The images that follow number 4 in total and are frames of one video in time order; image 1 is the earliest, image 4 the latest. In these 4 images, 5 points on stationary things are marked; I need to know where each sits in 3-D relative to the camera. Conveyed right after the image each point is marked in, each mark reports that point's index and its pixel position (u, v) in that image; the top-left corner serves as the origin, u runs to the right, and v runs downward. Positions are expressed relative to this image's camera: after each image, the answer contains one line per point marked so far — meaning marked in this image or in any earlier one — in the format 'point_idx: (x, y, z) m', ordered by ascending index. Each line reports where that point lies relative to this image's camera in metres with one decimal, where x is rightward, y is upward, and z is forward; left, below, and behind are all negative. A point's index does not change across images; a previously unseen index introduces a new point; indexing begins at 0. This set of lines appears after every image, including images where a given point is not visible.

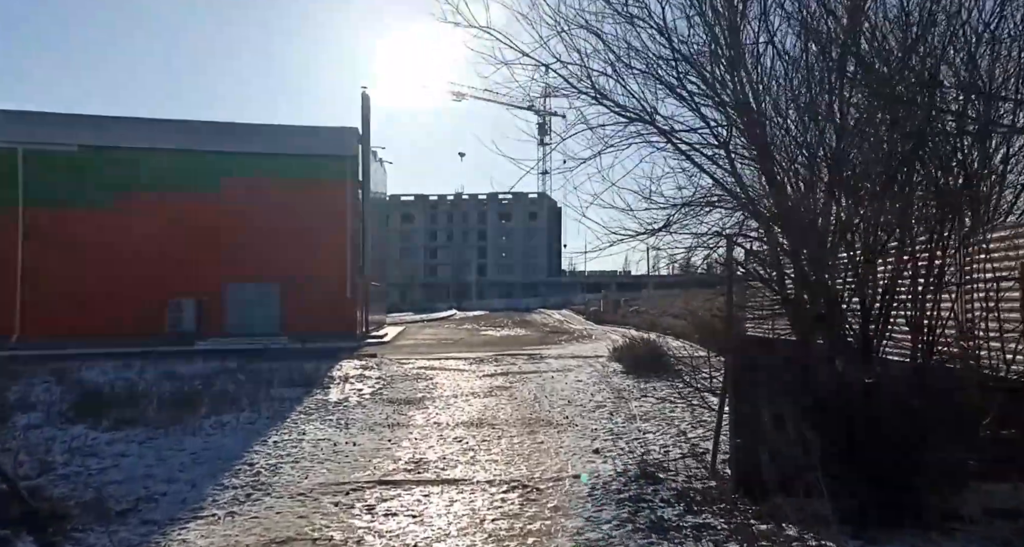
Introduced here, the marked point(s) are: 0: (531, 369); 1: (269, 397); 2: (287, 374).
0: (+0.5, -2.4, +17.3) m
1: (-4.2, -2.1, +12.1) m
2: (-4.9, -2.2, +15.0) m
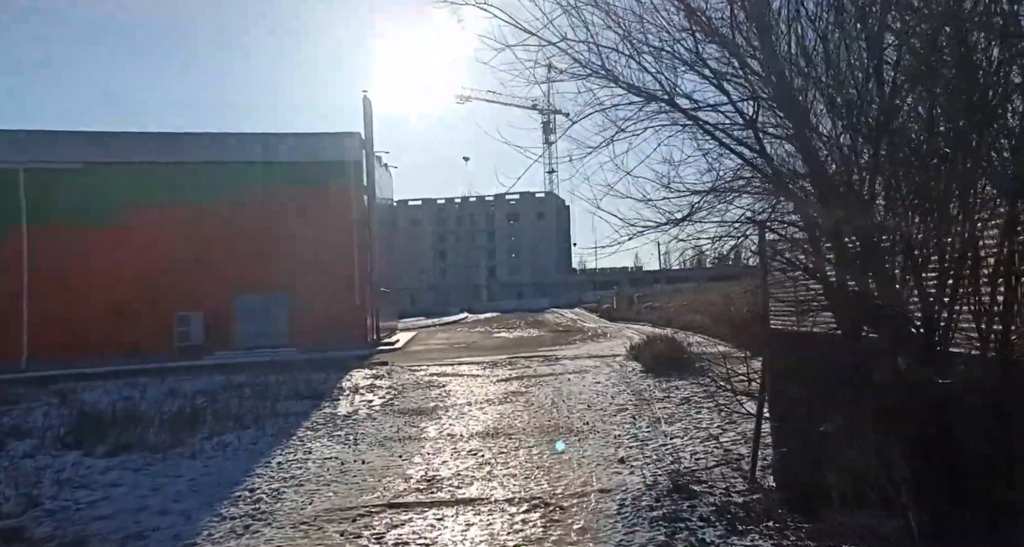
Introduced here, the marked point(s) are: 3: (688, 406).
0: (+0.8, -2.4, +16.7) m
1: (-4.0, -2.3, +11.6) m
2: (-4.5, -2.4, +14.5) m
3: (+2.6, -2.0, +10.4) m
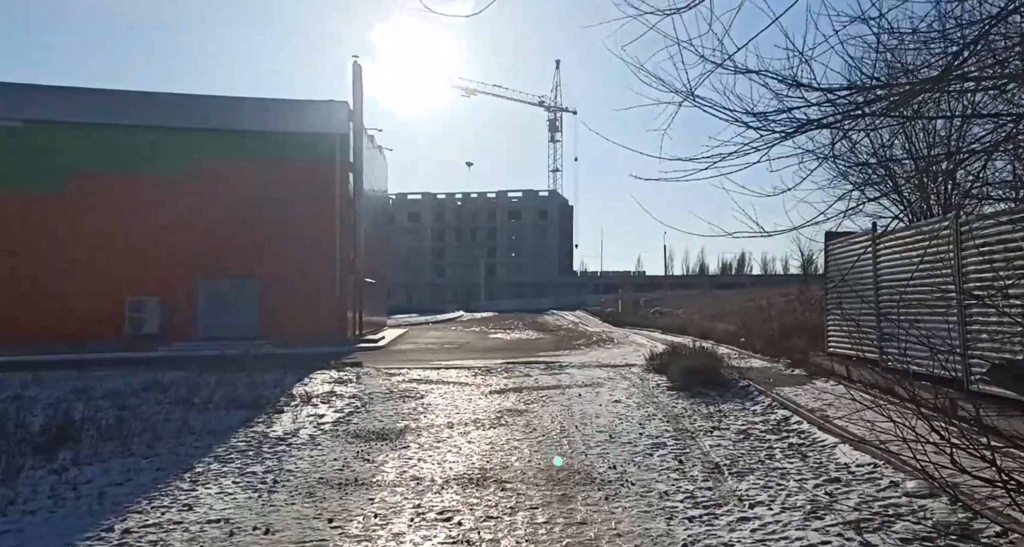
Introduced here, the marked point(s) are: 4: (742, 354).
0: (+0.8, -2.2, +13.7) m
1: (-4.0, -1.9, +8.6) m
2: (-4.6, -1.9, +11.5) m
3: (+2.6, -1.9, +7.4) m
4: (+4.9, -1.7, +14.8) m
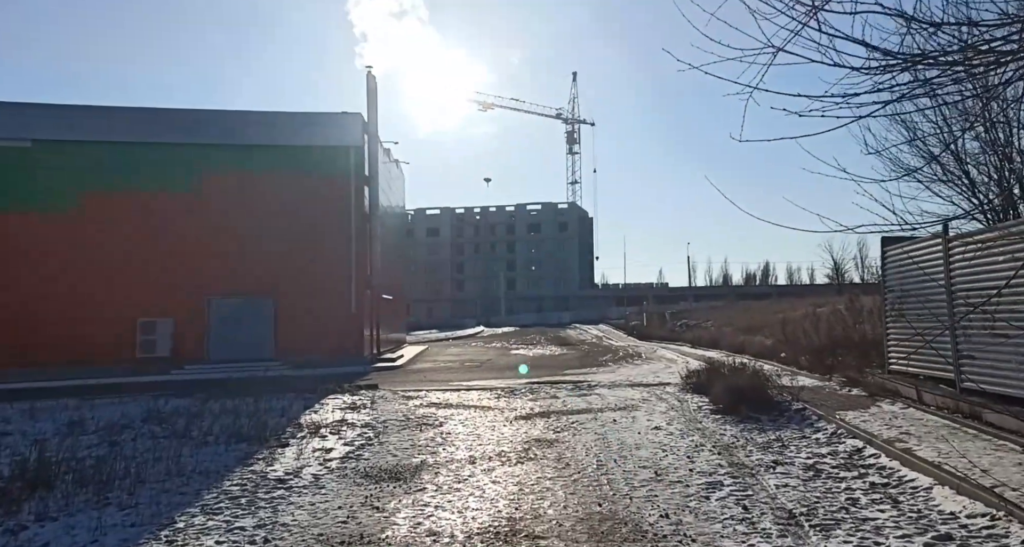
0: (+1.2, -2.4, +12.6) m
1: (-3.7, -2.1, +7.6) m
2: (-4.2, -2.2, +10.5) m
3: (+2.9, -2.0, +6.3) m
4: (+5.4, -1.9, +13.6) m
